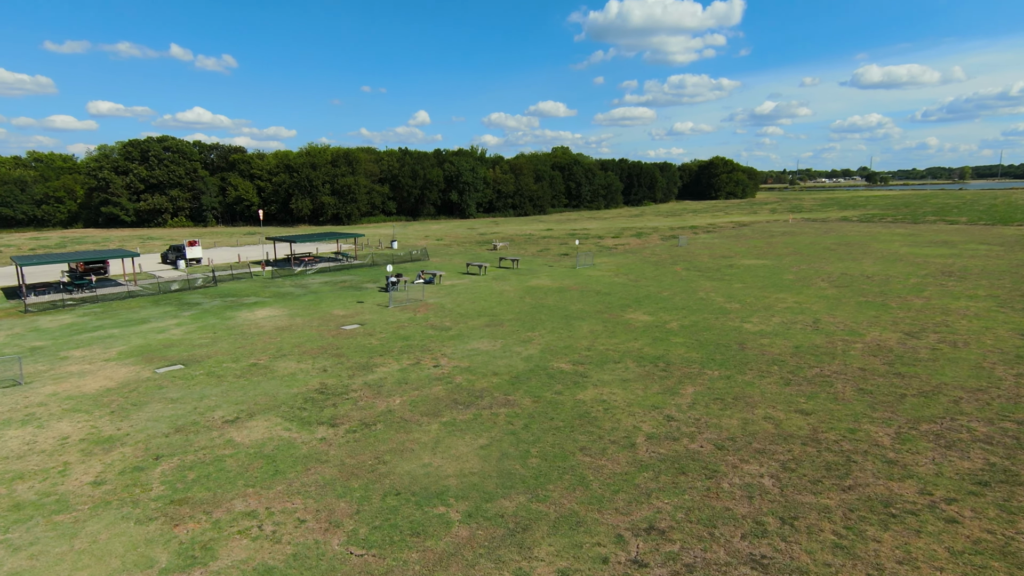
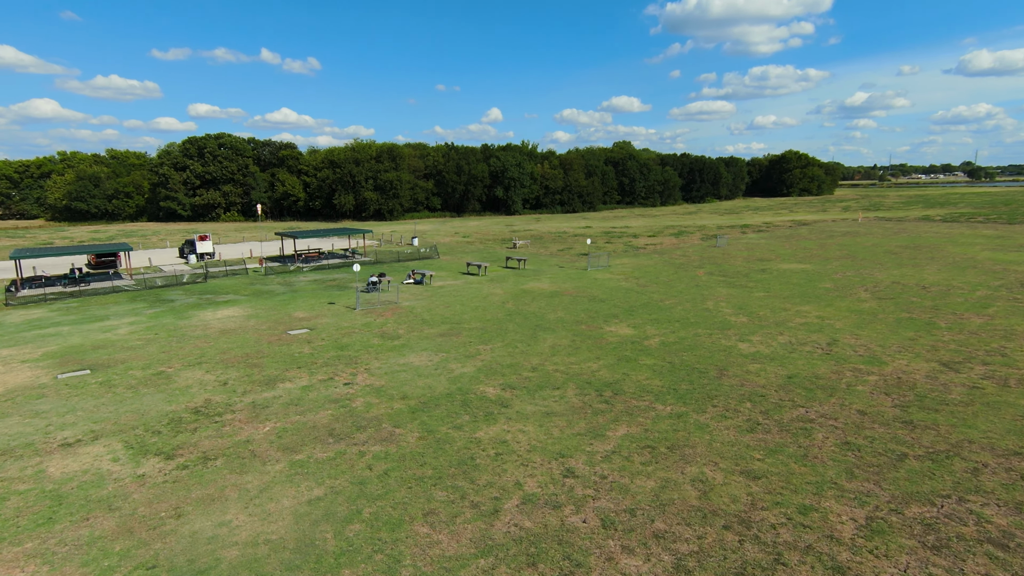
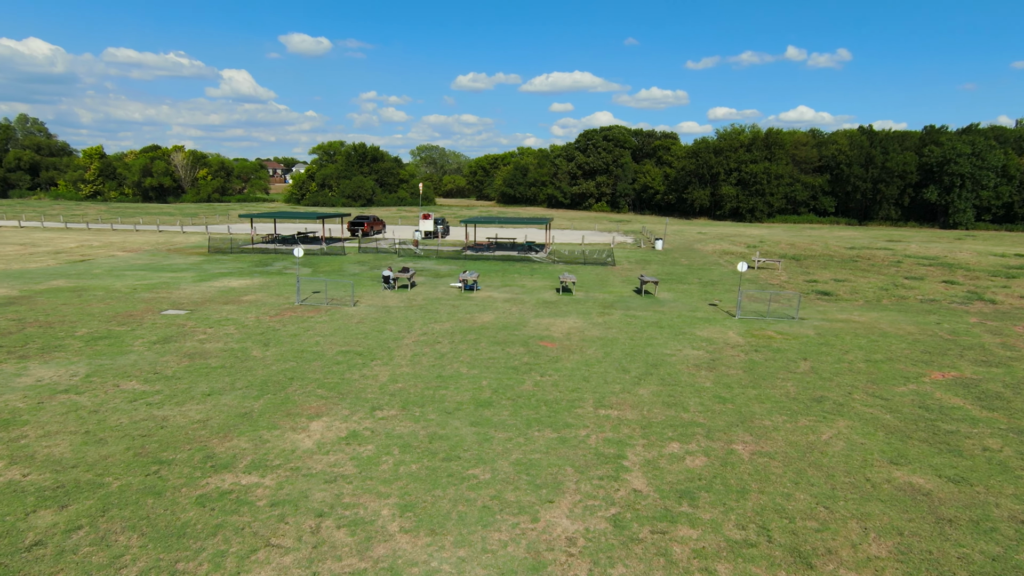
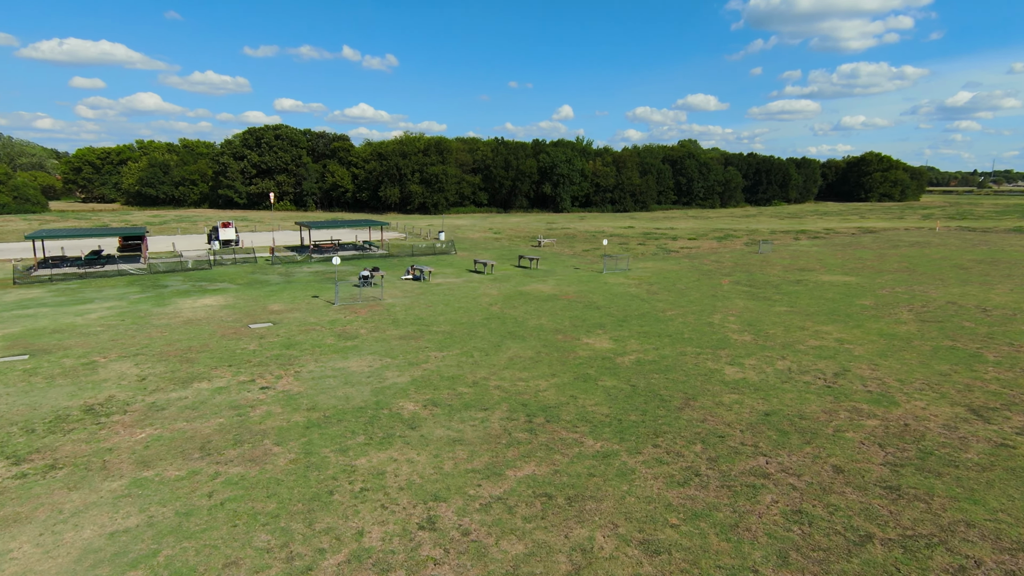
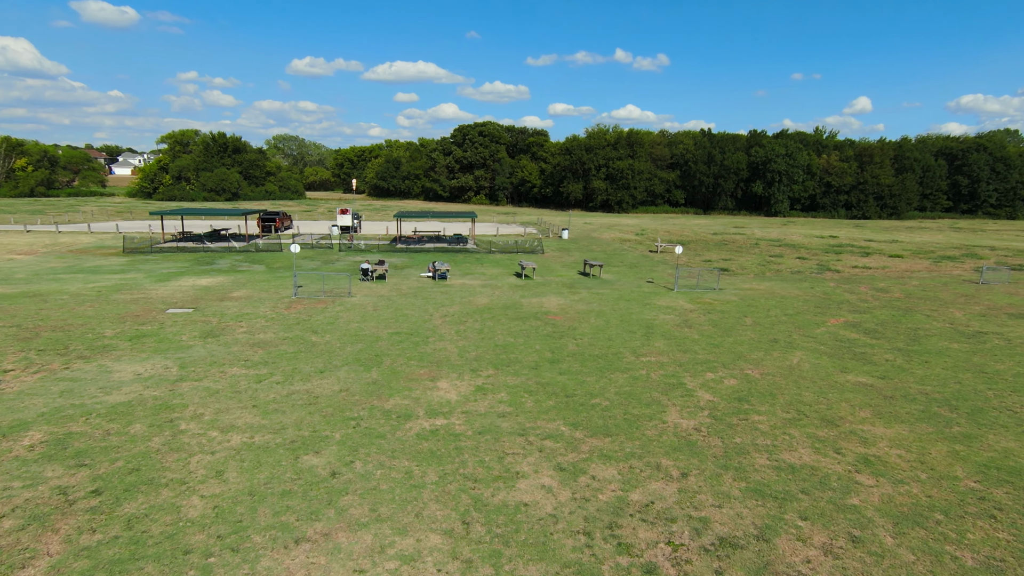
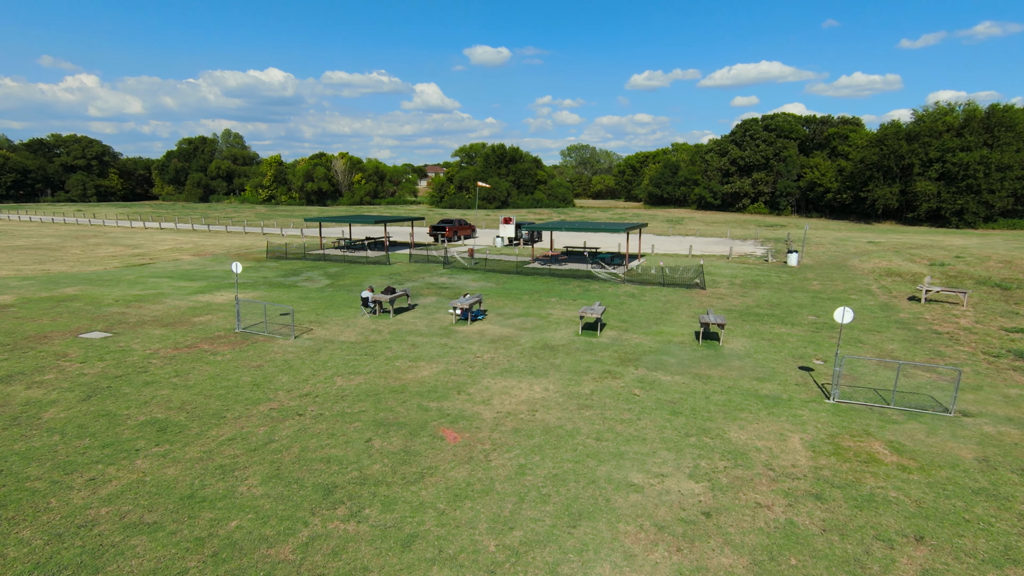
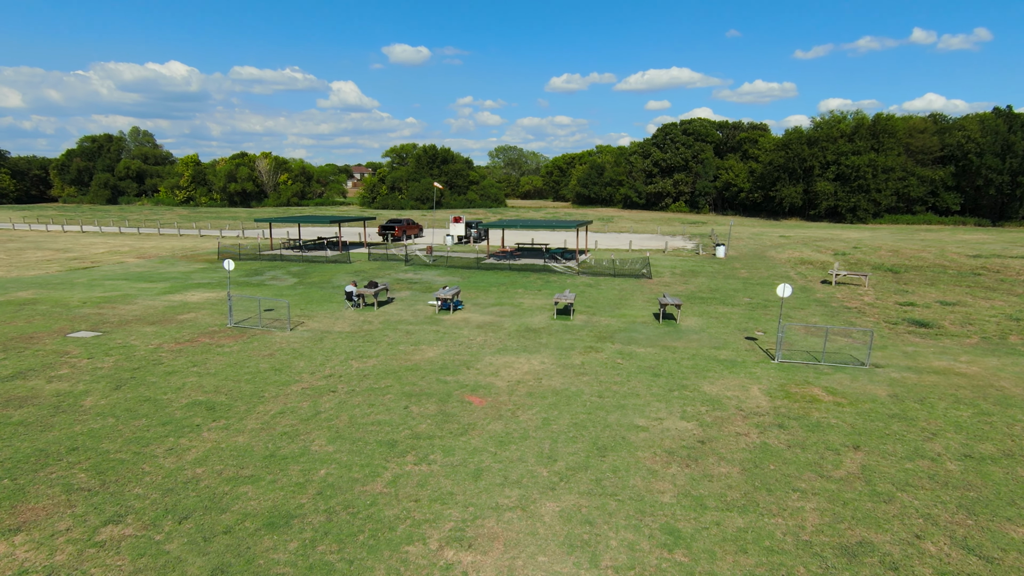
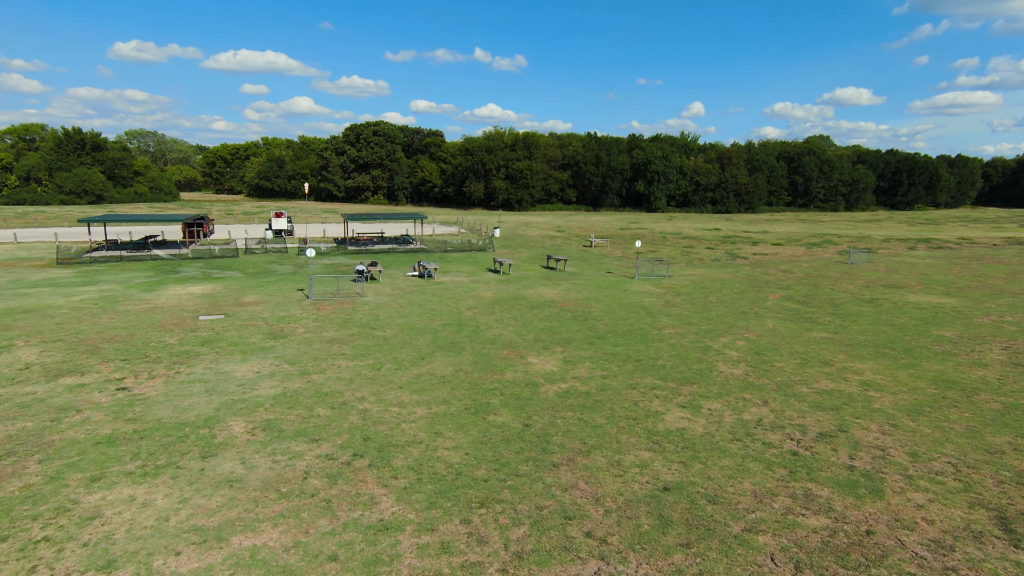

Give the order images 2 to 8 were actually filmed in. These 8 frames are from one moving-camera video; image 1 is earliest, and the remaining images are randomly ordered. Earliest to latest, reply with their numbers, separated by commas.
2, 4, 8, 5, 3, 7, 6
